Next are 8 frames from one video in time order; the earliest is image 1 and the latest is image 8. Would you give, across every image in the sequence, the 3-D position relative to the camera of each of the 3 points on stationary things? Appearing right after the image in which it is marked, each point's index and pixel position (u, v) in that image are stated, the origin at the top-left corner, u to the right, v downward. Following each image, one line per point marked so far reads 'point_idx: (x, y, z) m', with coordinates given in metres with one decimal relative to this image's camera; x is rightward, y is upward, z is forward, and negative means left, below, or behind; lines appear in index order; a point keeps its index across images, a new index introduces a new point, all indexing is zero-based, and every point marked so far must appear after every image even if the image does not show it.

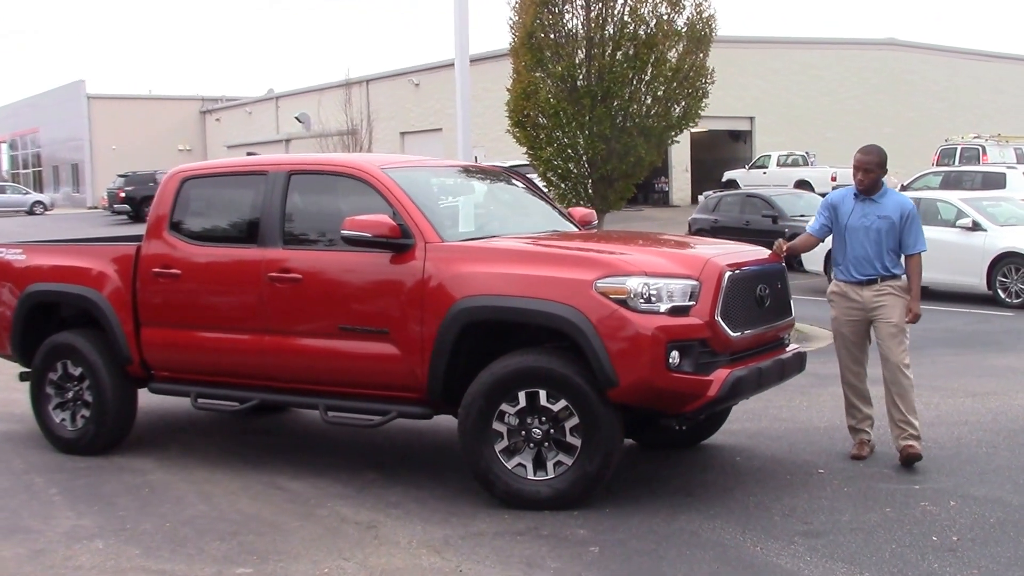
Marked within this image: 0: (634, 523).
0: (+0.6, -1.2, +5.5) m
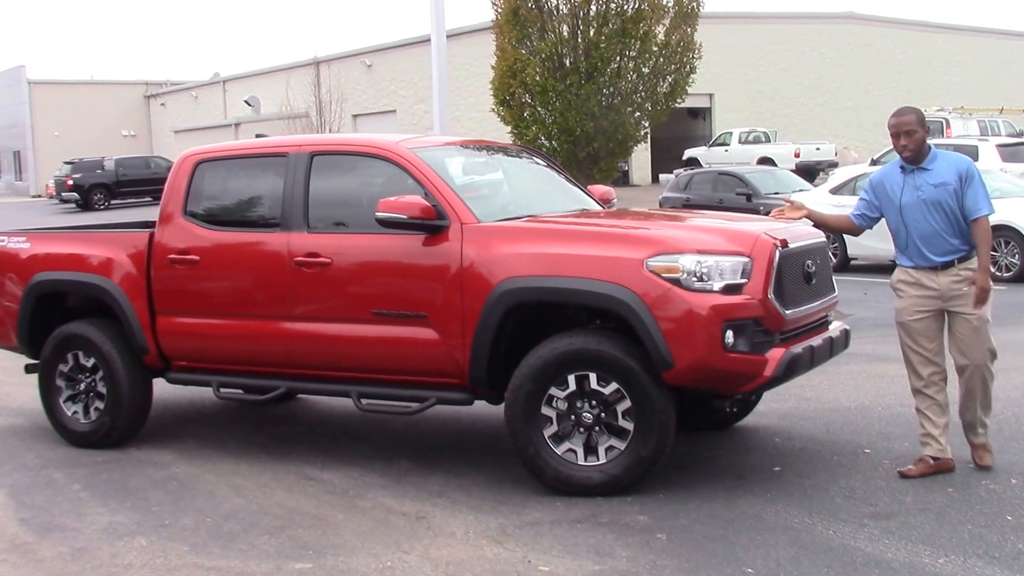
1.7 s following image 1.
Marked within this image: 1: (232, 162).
0: (+0.9, -1.1, +5.4) m
1: (-1.8, +0.8, +7.0) m
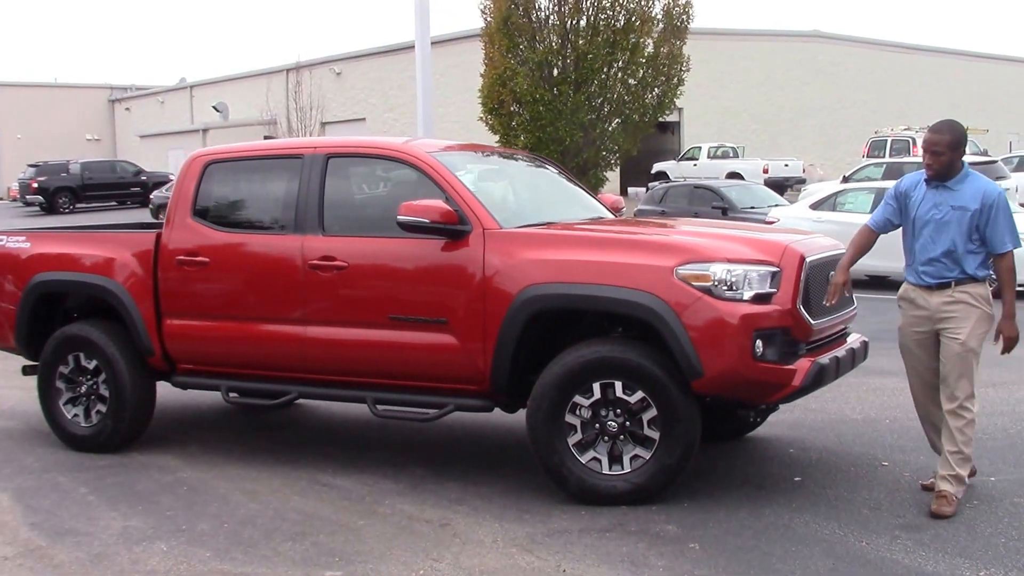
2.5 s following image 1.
0: (+1.0, -1.1, +5.3) m
1: (-1.7, +0.8, +6.9) m
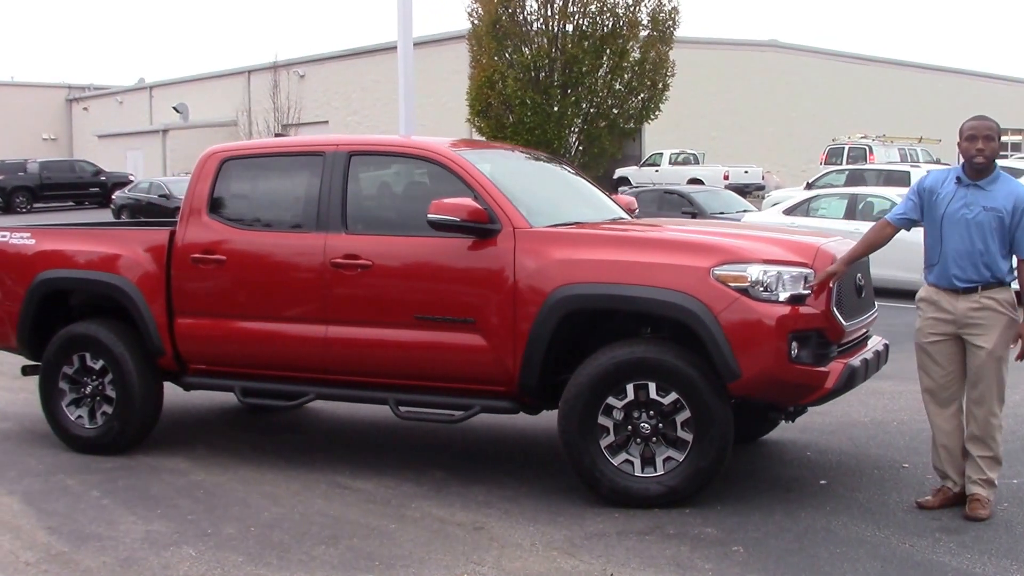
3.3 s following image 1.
0: (+1.2, -1.1, +5.3) m
1: (-1.5, +0.8, +6.8) m
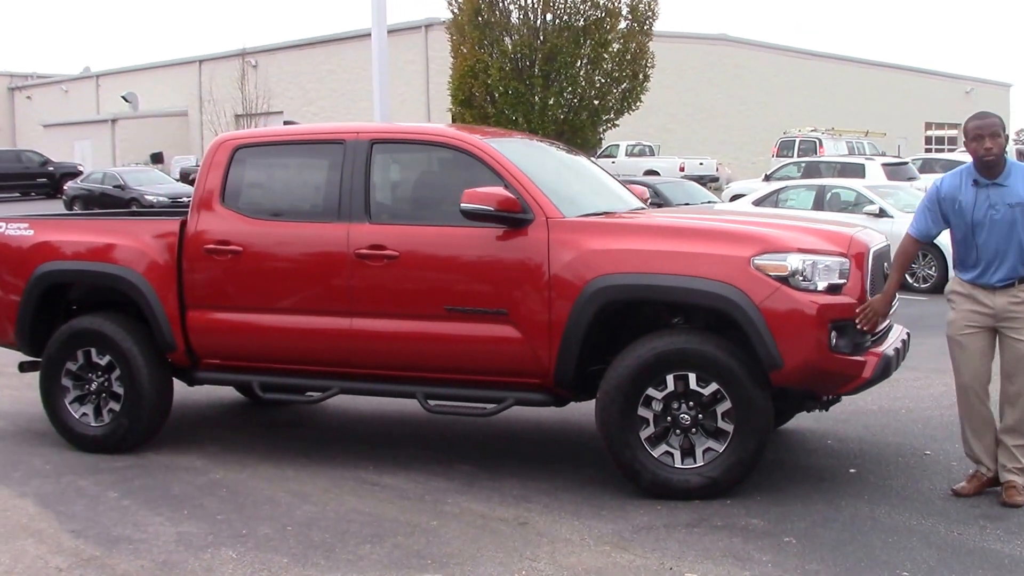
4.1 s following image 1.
0: (+1.4, -1.1, +5.2) m
1: (-1.4, +0.8, +6.6) m
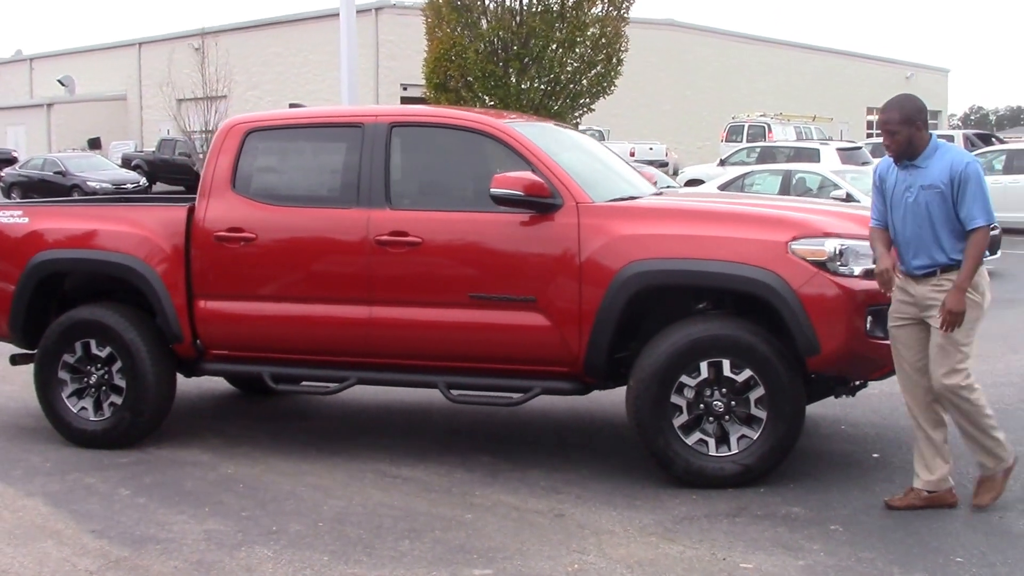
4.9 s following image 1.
0: (+1.5, -1.0, +5.2) m
1: (-1.3, +0.9, +6.4) m
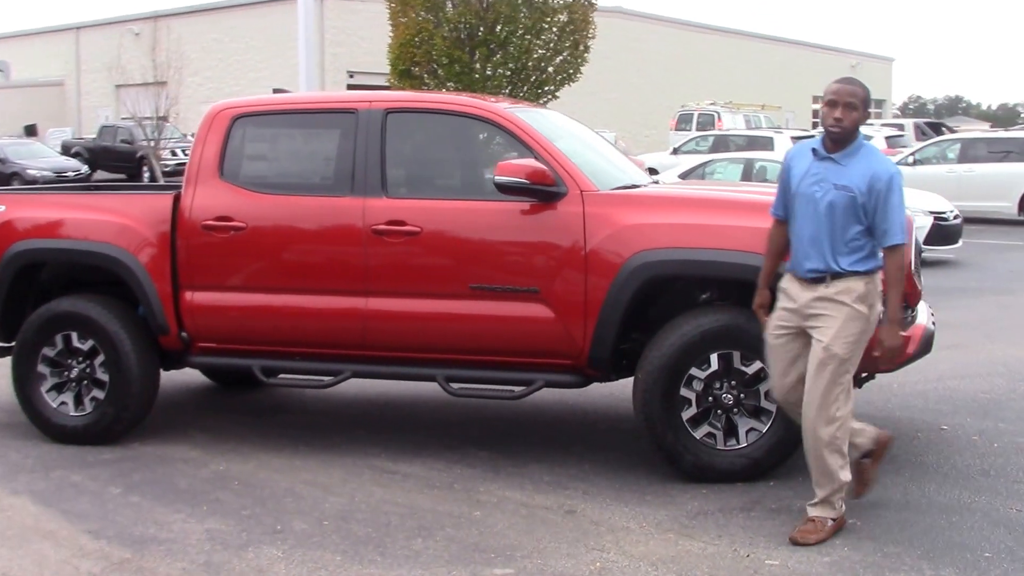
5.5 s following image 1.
0: (+1.6, -0.9, +5.2) m
1: (-1.3, +1.0, +6.2) m
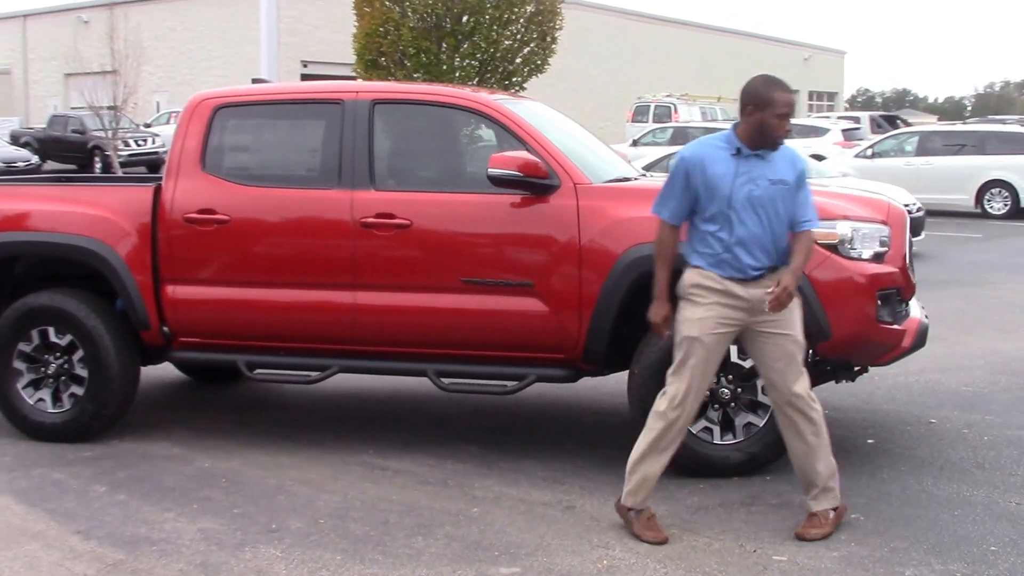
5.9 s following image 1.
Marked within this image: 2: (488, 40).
0: (+1.6, -0.9, +5.2) m
1: (-1.4, +1.0, +6.1) m
2: (-0.4, +3.7, +16.4) m
